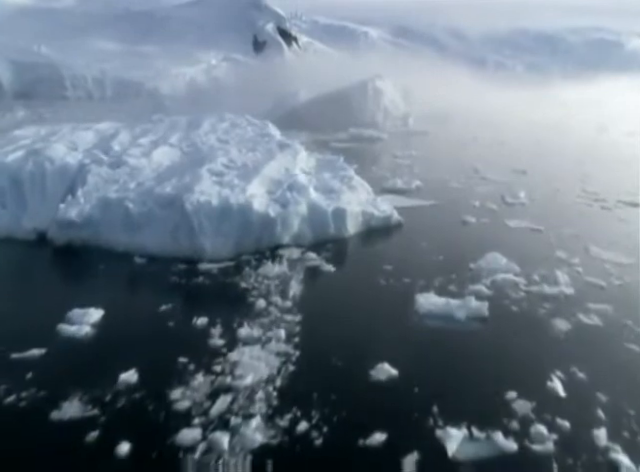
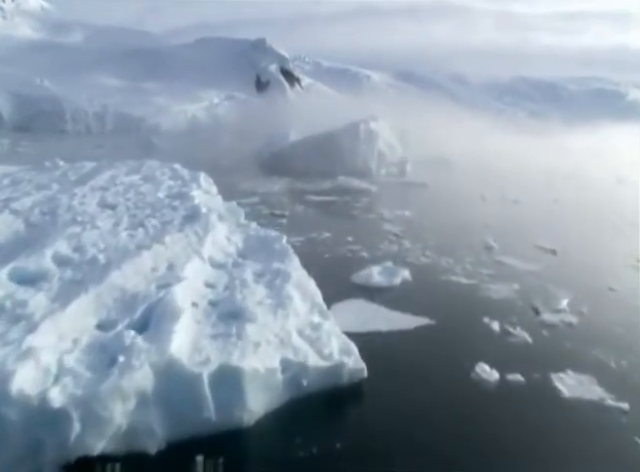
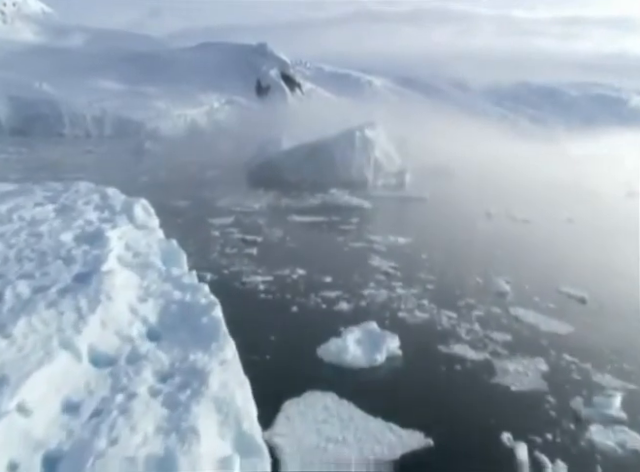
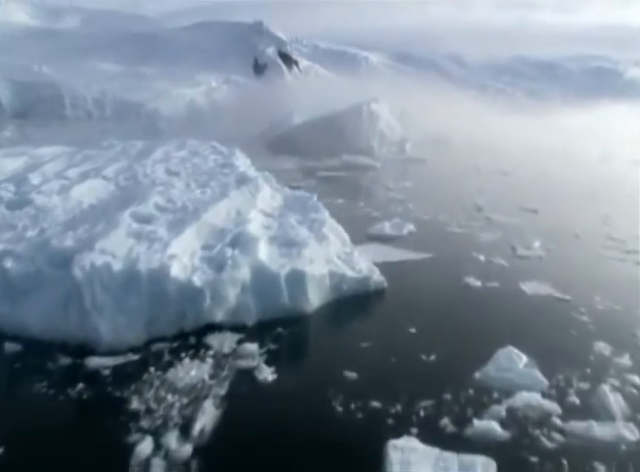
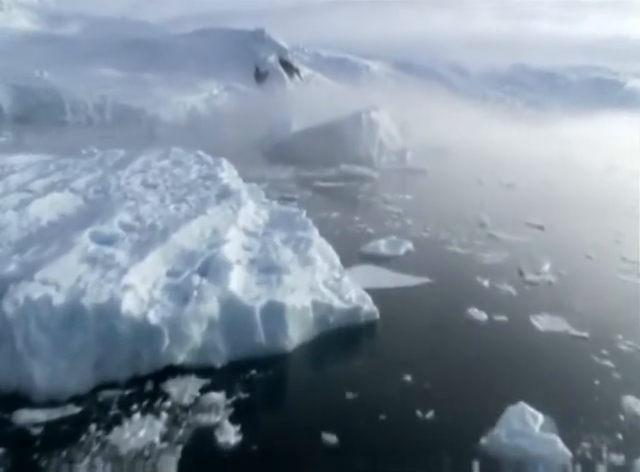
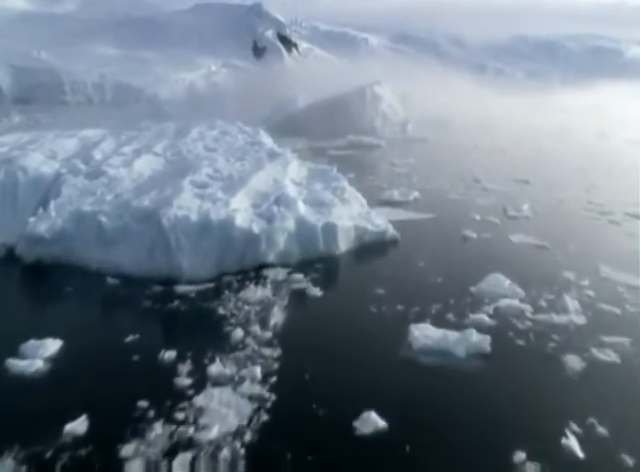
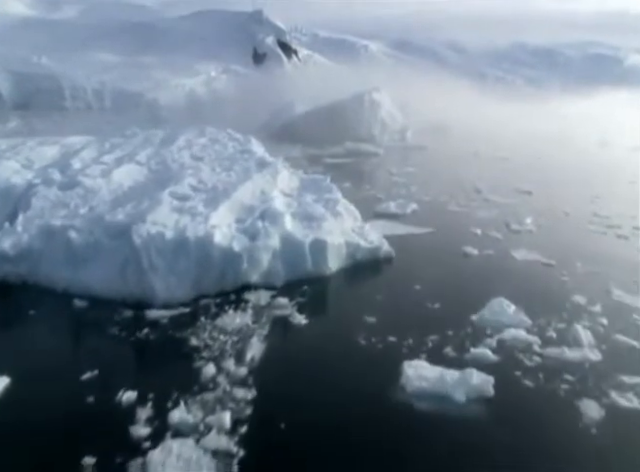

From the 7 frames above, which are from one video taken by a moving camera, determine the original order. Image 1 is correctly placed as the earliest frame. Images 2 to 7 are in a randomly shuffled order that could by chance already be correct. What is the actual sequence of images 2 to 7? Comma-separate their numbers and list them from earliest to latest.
6, 7, 4, 5, 2, 3
